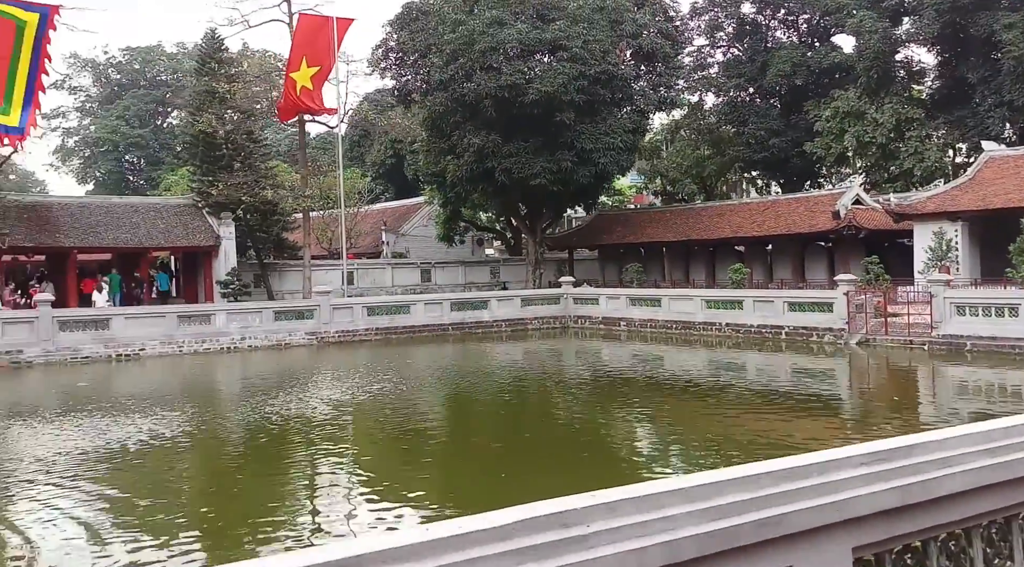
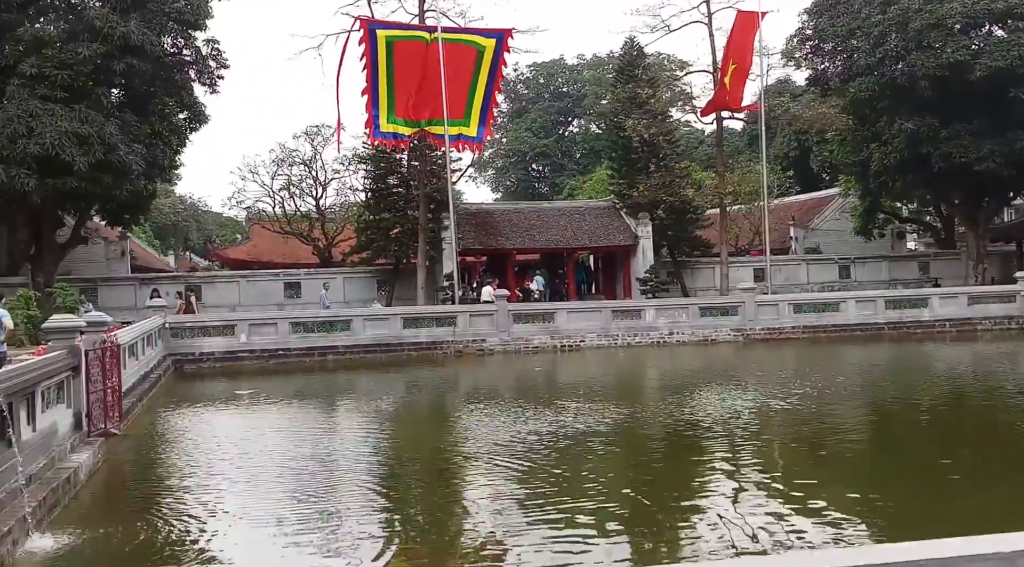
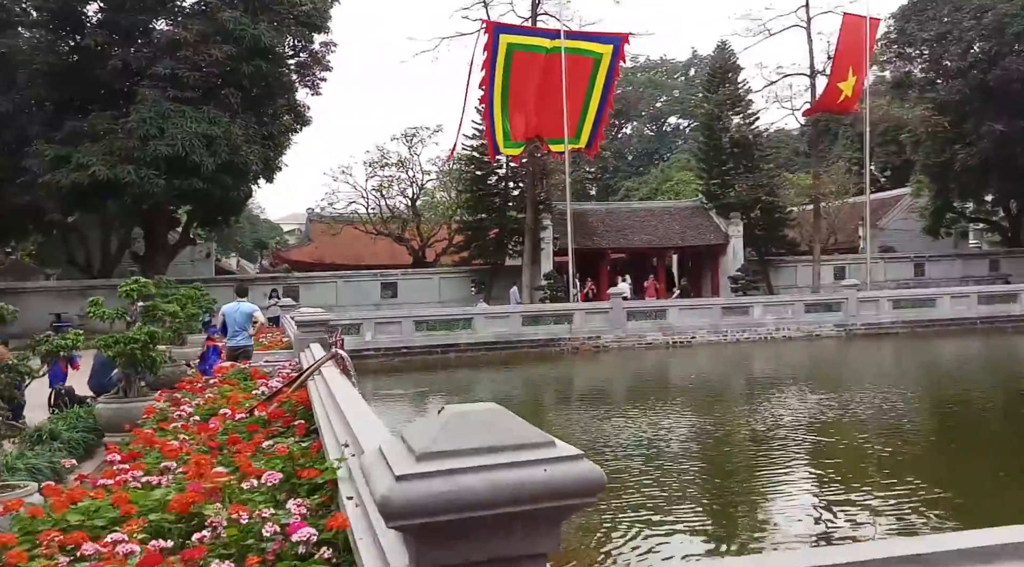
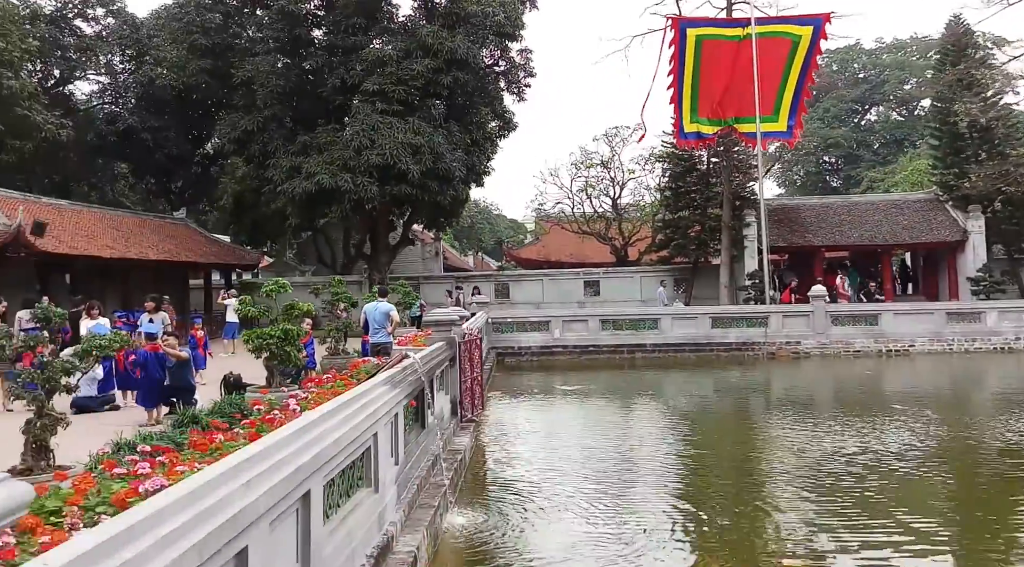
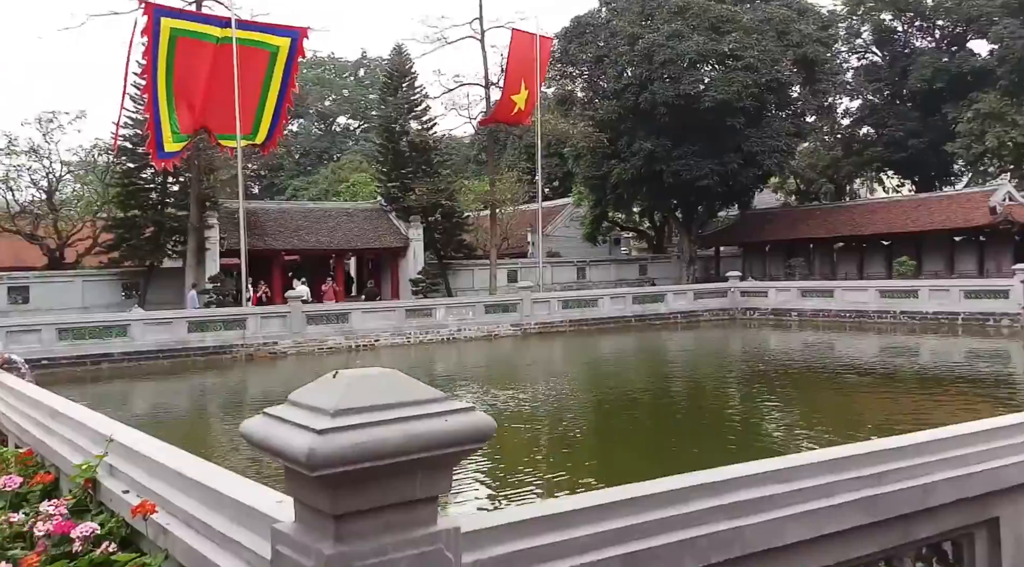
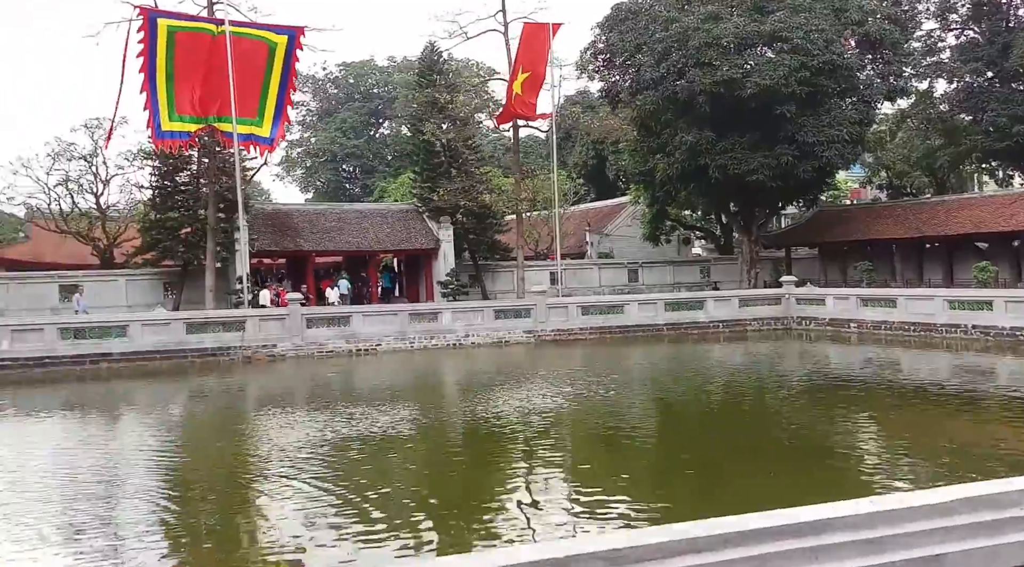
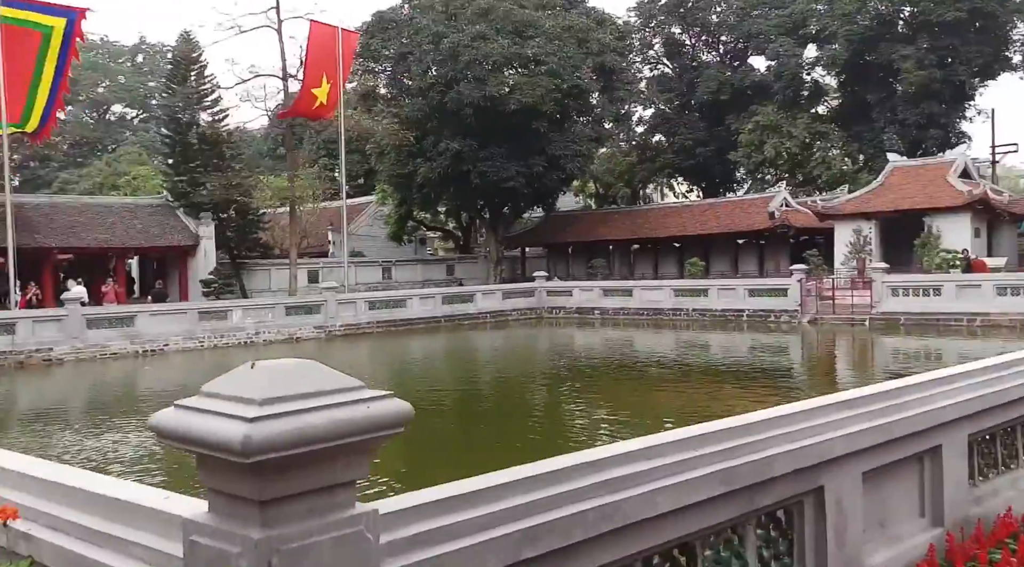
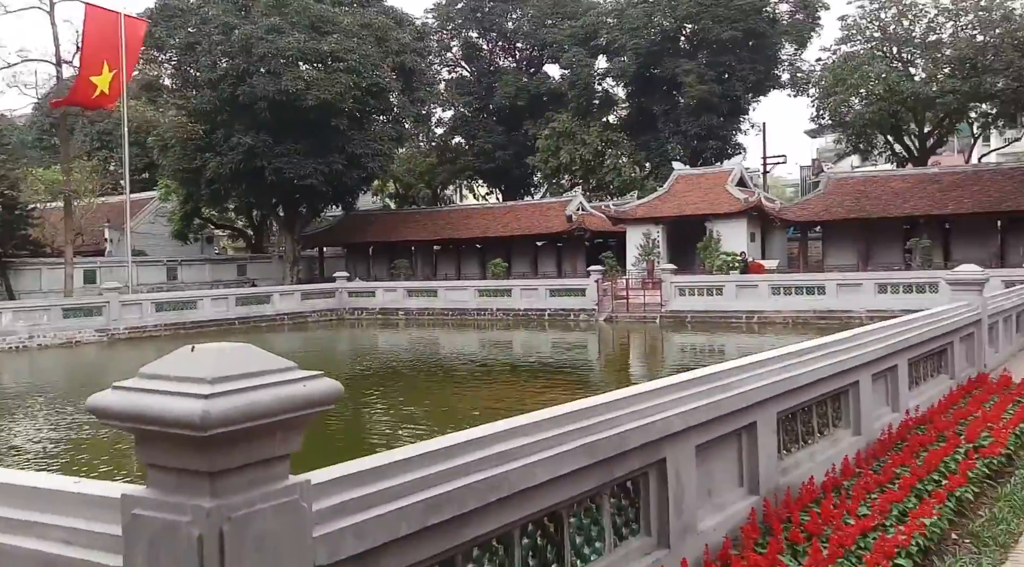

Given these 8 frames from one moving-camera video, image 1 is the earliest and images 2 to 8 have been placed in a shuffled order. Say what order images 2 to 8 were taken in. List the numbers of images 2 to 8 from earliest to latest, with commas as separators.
6, 2, 4, 3, 5, 7, 8
